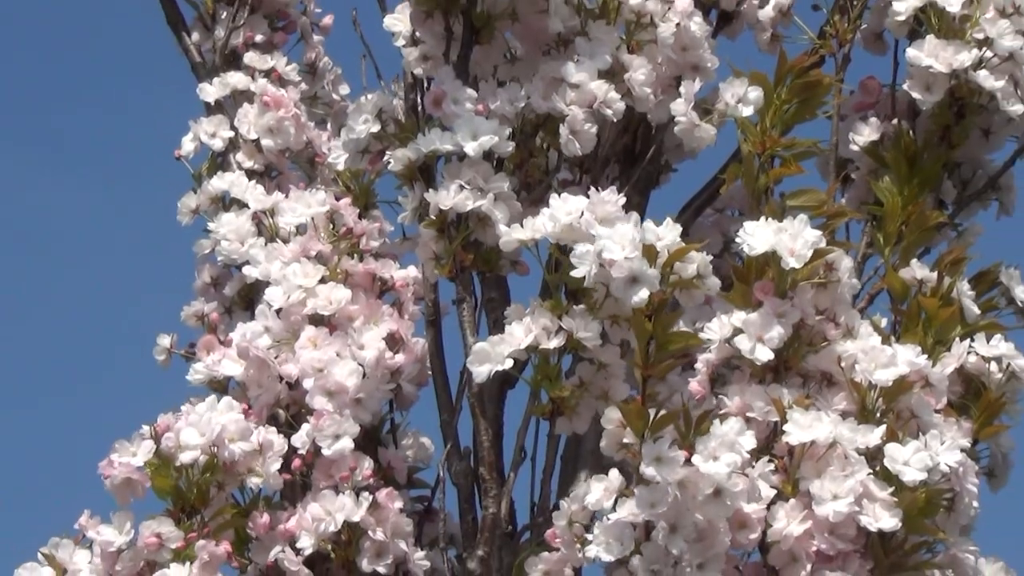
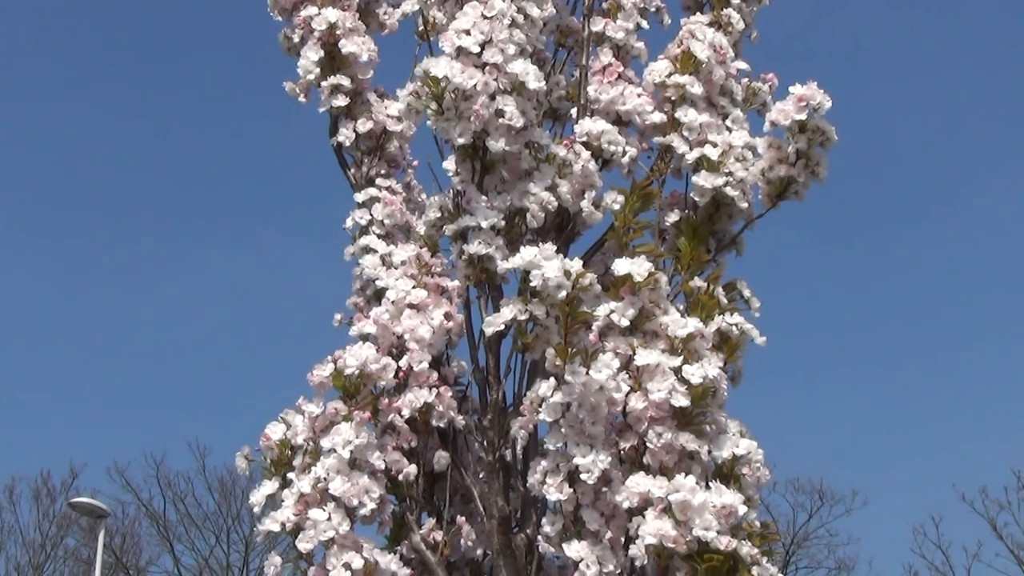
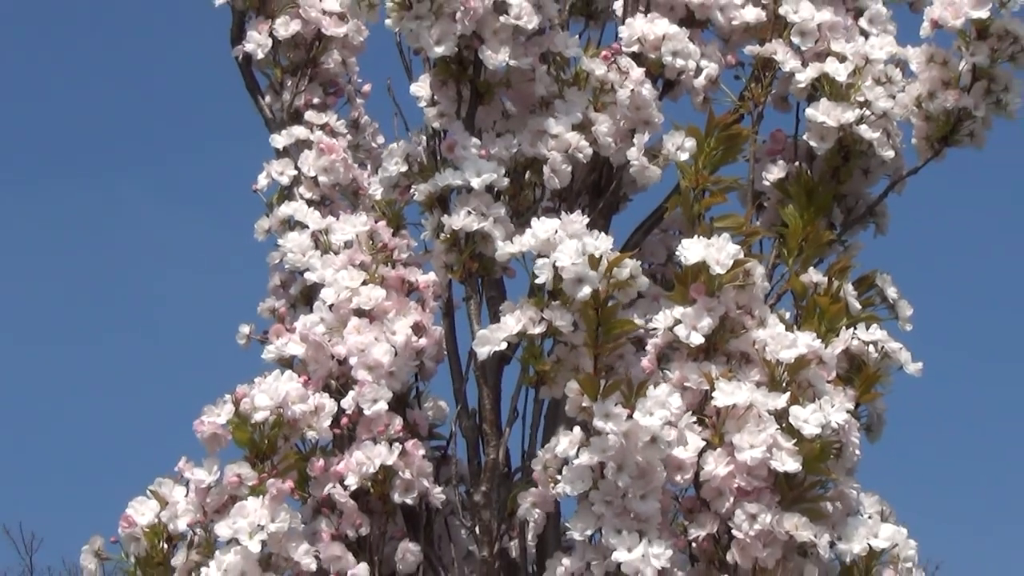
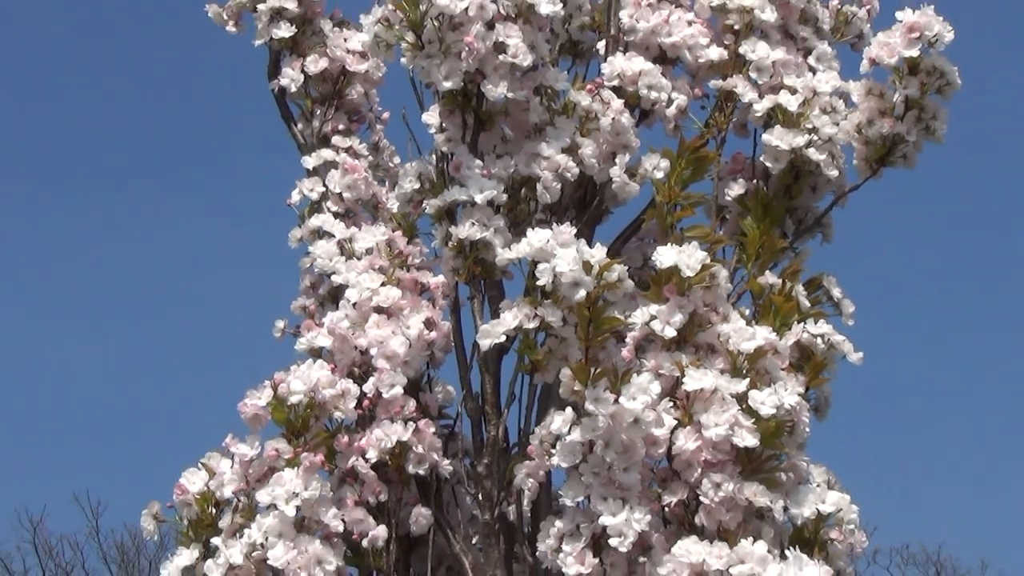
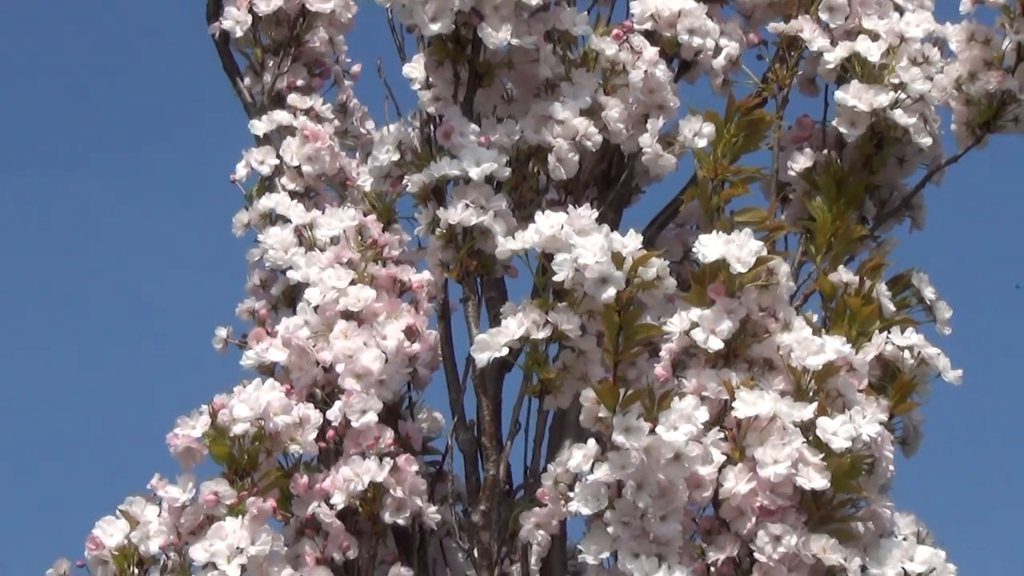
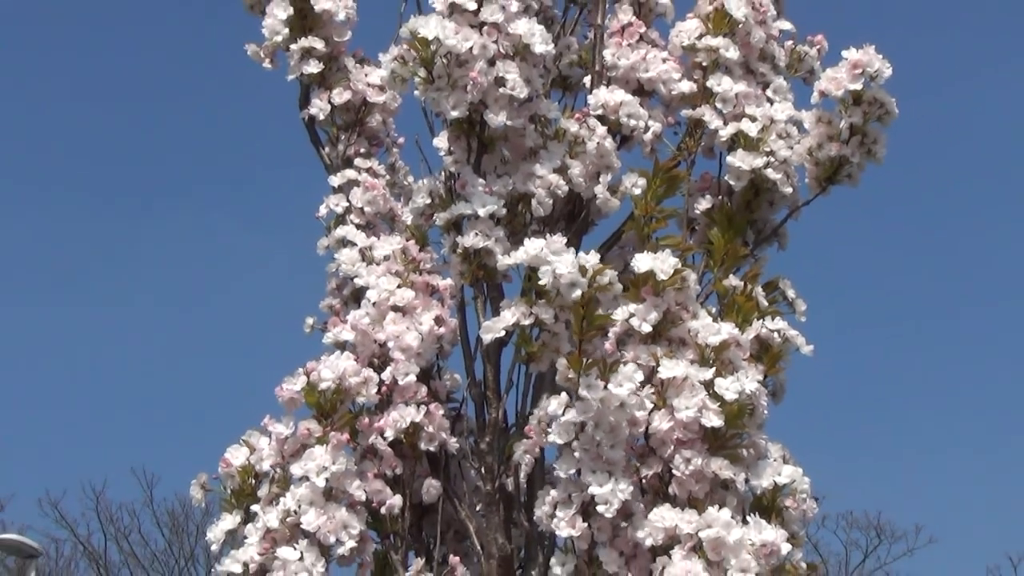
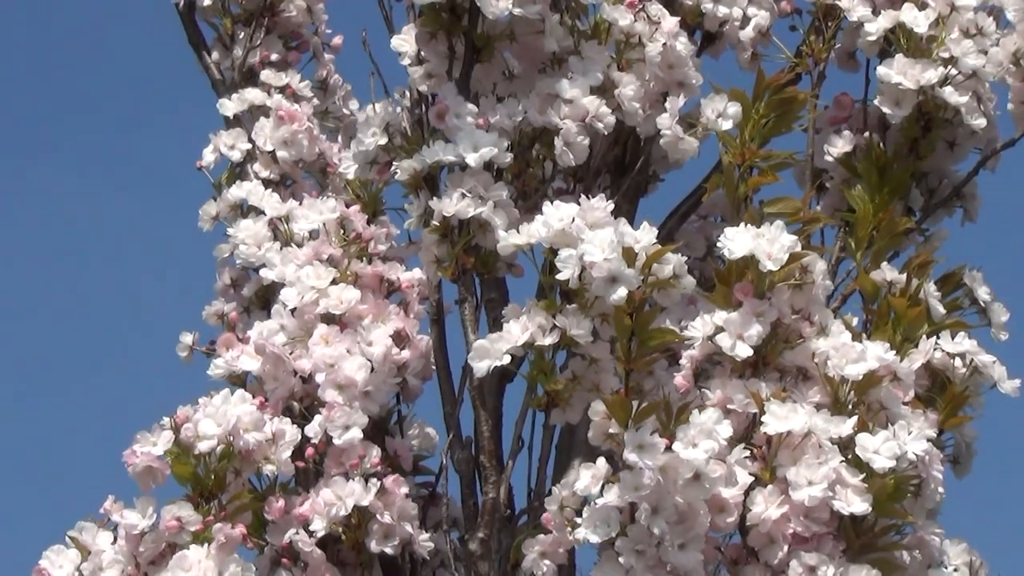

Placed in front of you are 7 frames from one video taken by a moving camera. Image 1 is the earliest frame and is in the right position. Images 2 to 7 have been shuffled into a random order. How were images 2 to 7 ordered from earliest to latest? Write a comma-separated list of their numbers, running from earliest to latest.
7, 5, 3, 4, 6, 2
